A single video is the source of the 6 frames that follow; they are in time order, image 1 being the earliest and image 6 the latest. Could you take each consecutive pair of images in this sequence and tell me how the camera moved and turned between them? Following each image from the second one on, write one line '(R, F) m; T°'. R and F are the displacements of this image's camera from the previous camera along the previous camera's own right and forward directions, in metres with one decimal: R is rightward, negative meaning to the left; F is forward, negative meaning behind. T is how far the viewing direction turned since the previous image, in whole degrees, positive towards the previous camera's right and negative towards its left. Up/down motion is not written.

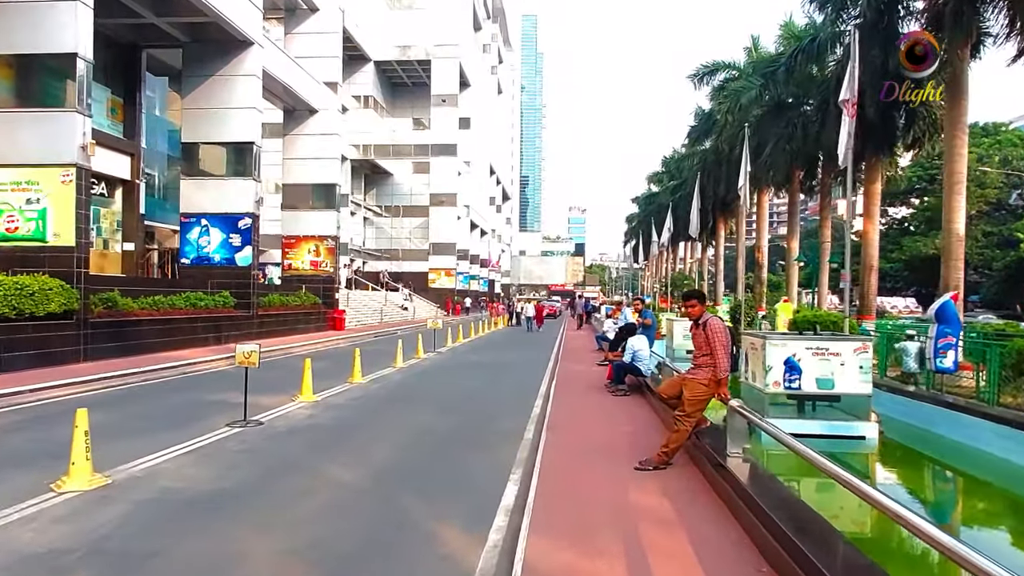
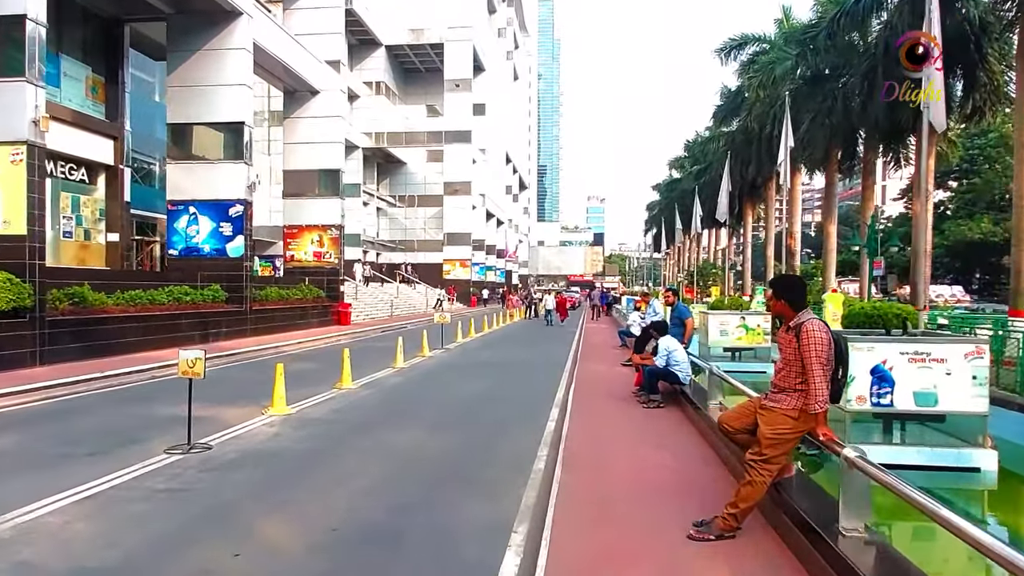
(+0.2, +2.4) m; -2°
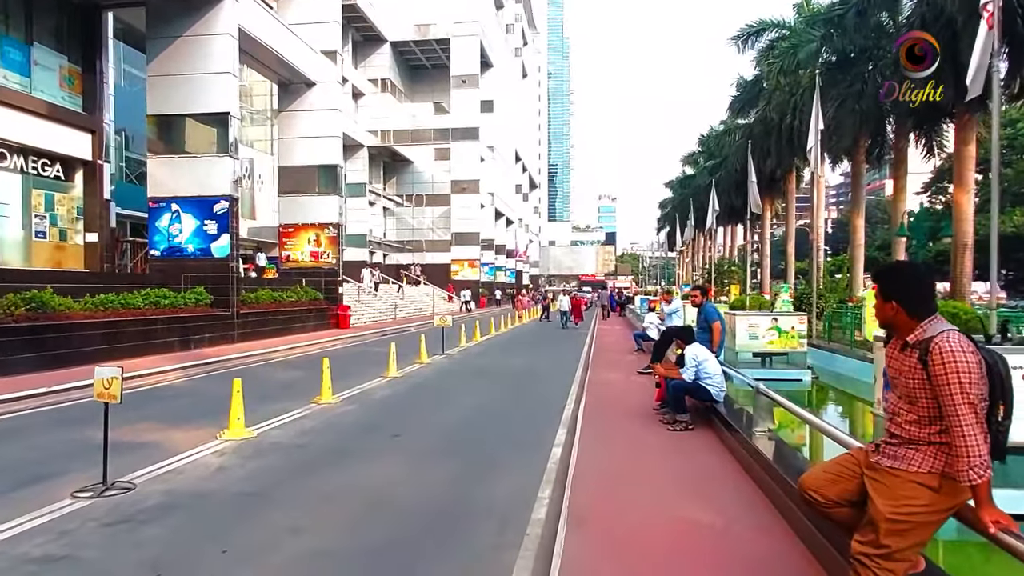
(+0.2, +1.9) m; -1°
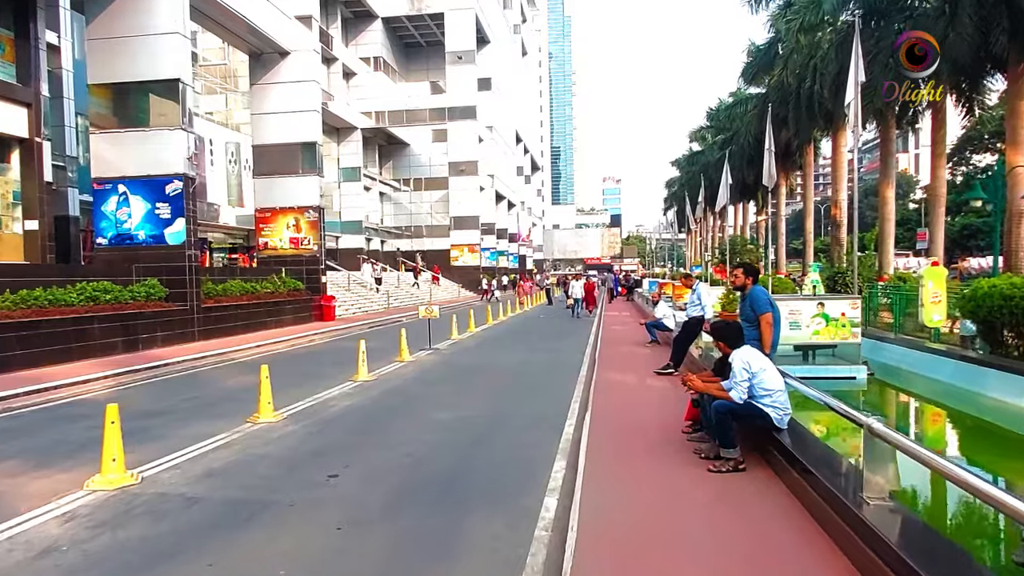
(+0.4, +2.9) m; -1°
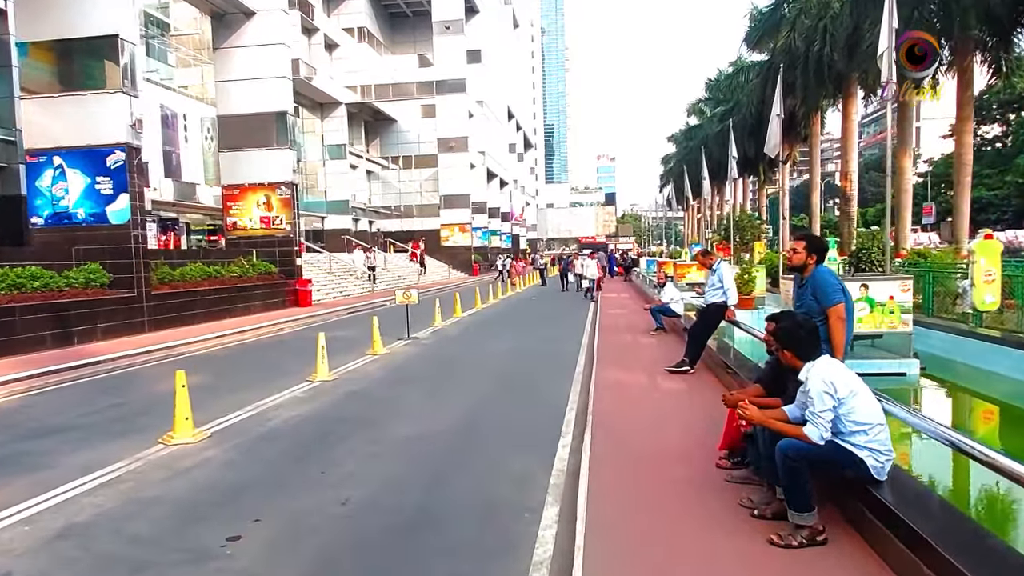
(+0.2, +2.2) m; 0°
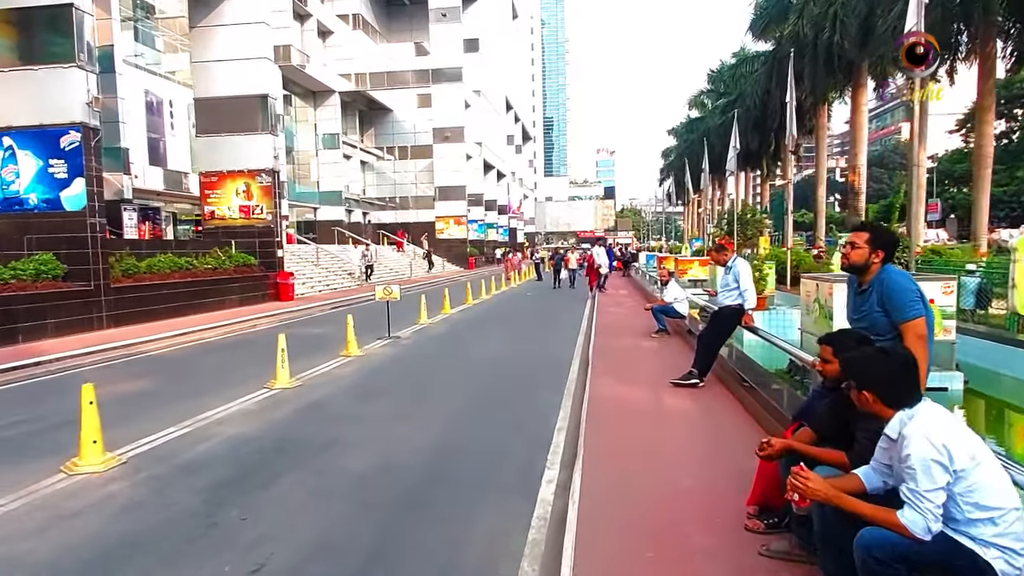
(+0.2, +1.5) m; 0°
